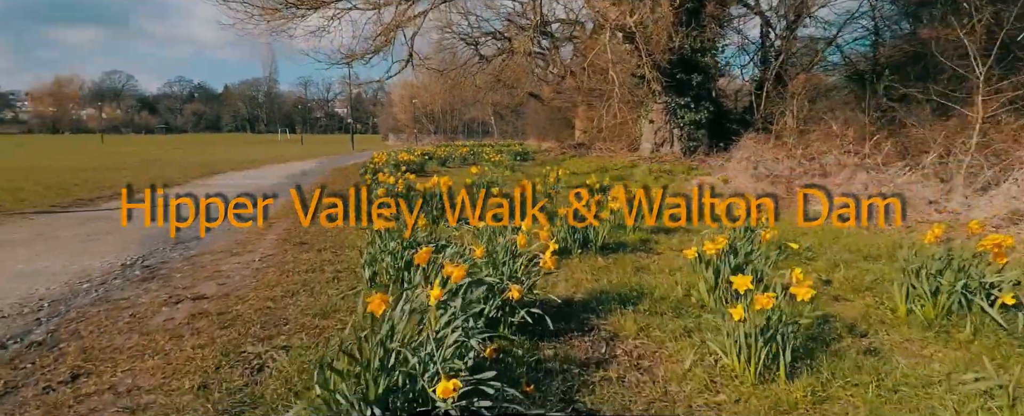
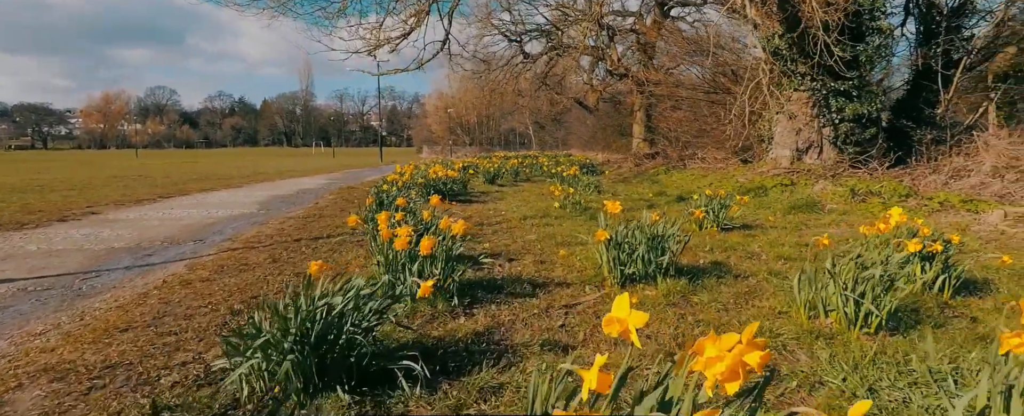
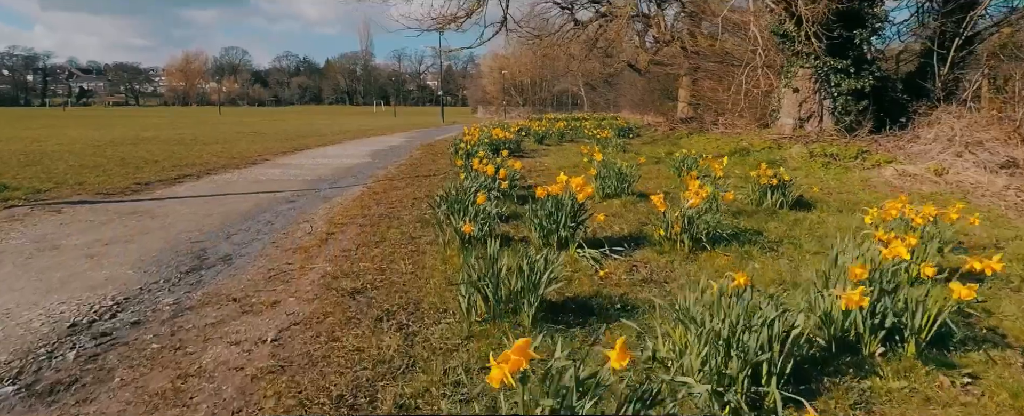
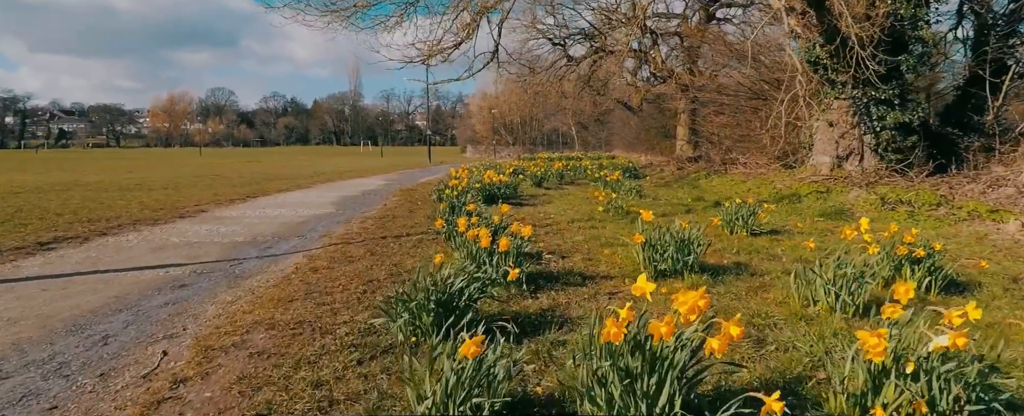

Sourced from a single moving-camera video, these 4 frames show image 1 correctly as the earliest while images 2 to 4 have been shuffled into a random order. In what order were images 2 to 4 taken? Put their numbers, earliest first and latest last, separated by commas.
3, 4, 2
